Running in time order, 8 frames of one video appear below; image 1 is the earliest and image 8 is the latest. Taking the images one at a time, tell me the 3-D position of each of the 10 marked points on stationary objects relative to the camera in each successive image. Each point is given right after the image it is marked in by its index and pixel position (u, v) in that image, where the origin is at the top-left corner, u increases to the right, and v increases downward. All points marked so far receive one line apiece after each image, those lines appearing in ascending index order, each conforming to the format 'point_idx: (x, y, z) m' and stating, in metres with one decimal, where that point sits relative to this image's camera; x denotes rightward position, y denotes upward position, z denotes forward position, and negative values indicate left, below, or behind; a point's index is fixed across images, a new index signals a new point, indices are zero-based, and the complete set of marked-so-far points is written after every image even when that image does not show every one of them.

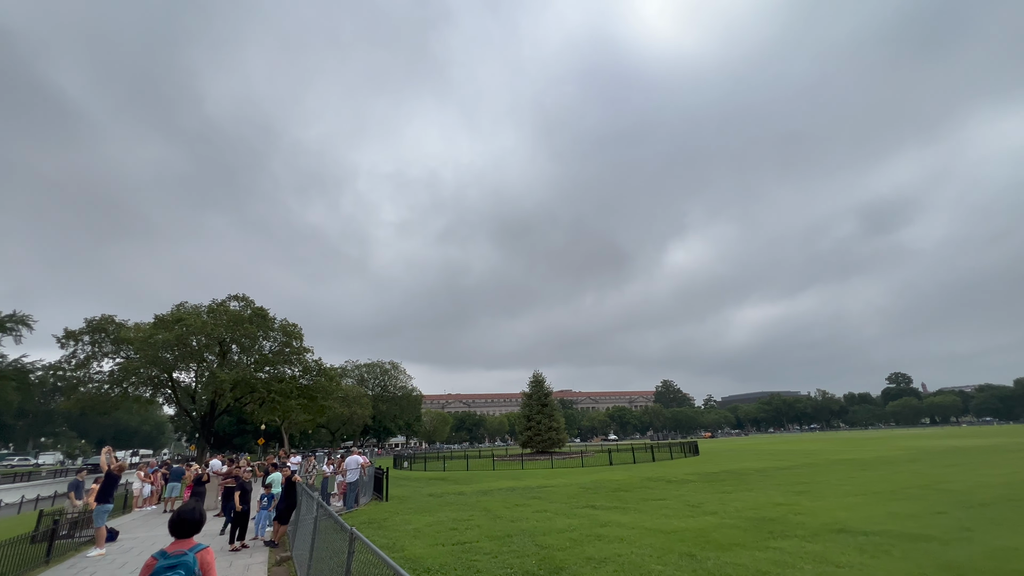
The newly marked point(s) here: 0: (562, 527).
0: (+1.4, -6.4, +12.1) m
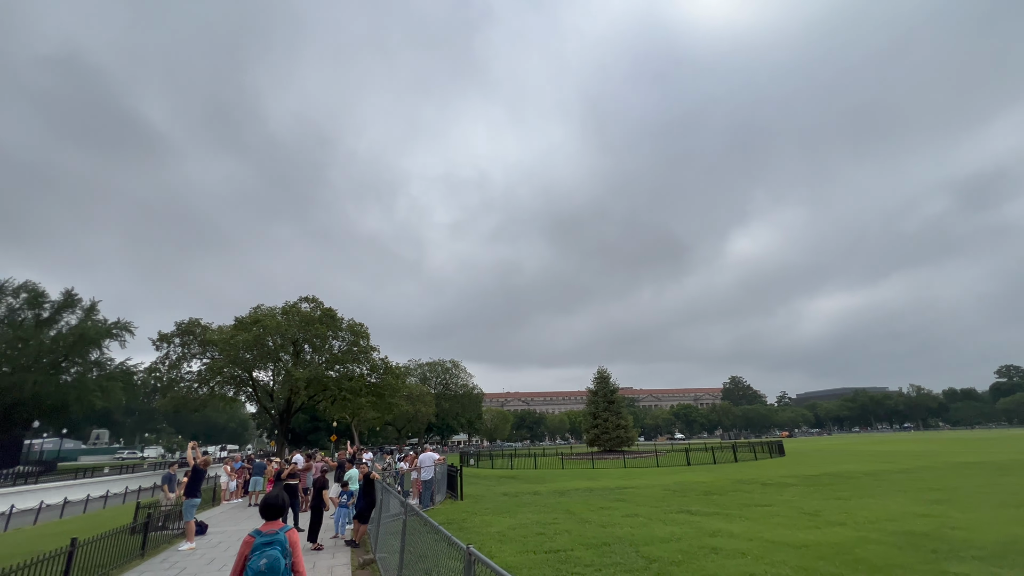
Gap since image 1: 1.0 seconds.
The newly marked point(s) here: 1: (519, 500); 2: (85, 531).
0: (+3.6, -5.9, +10.7) m
1: (+0.3, -8.4, +17.9) m
2: (-13.7, -7.8, +14.5) m
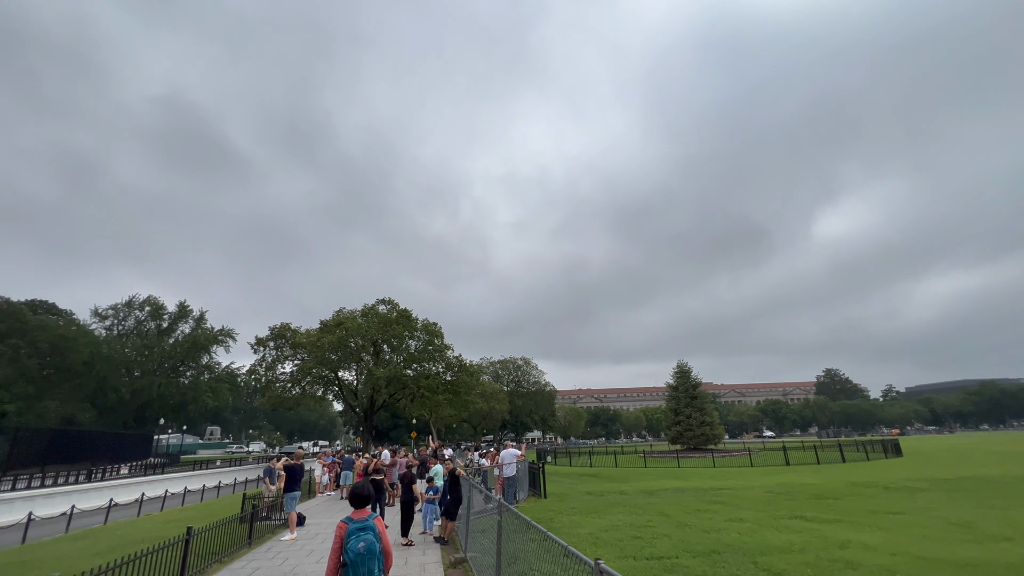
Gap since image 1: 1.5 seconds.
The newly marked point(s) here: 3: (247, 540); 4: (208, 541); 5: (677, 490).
0: (+5.7, -5.4, +9.5) m
1: (+3.5, -8.0, +17.0) m
2: (-10.8, -8.1, +15.7) m
3: (-6.7, -6.4, +11.5) m
4: (-6.3, -5.3, +9.5) m
5: (+6.9, -8.5, +18.9) m
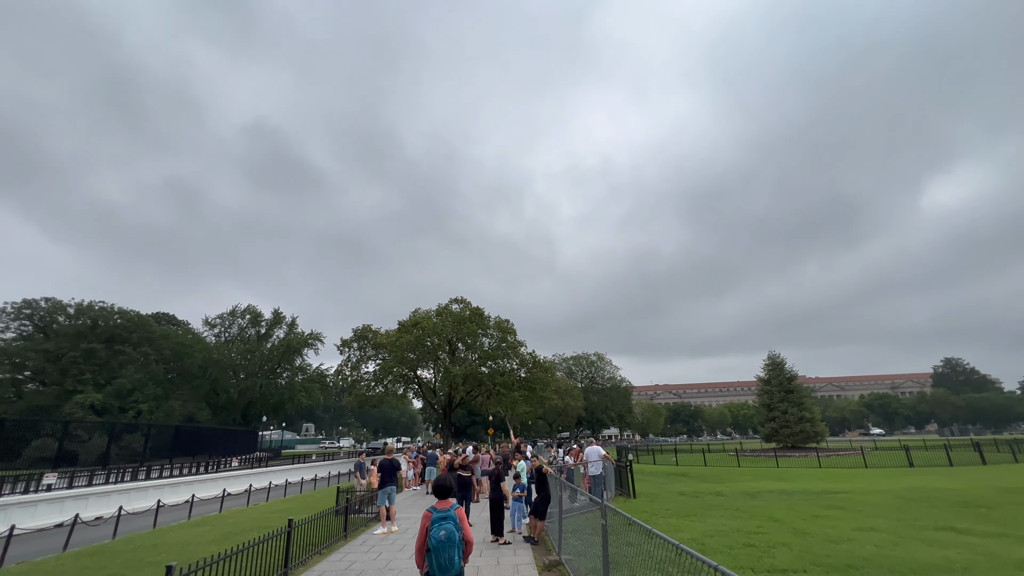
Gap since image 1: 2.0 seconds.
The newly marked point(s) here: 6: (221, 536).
0: (+7.5, -4.8, +7.9) m
1: (+6.6, -7.4, +15.8) m
2: (-7.7, -8.2, +16.6) m
3: (-4.4, -6.4, +11.8) m
4: (-4.3, -5.3, +9.8) m
5: (+10.3, -7.7, +17.1) m
6: (-7.8, -6.6, +12.1) m
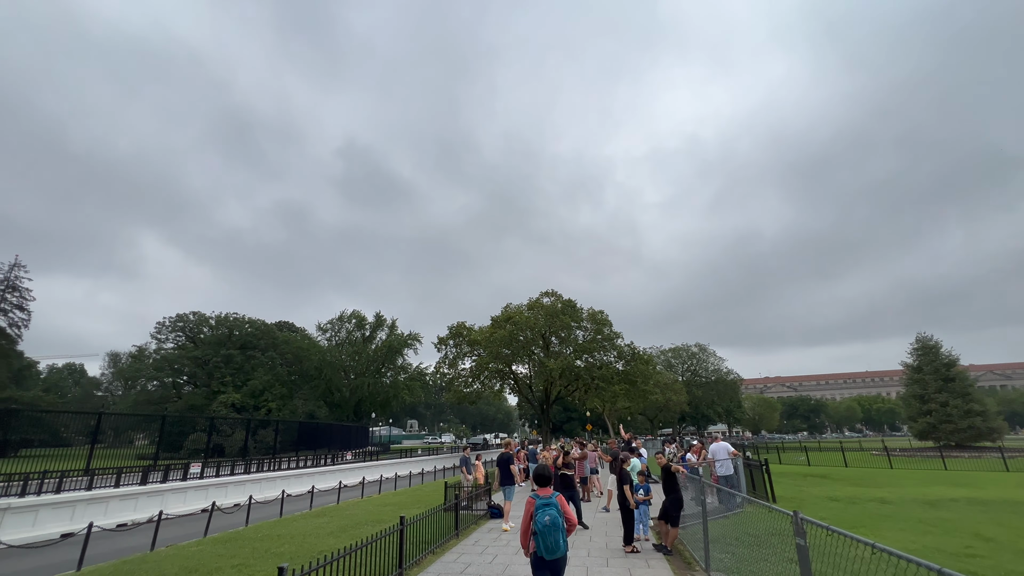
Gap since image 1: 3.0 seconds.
0: (+9.4, -3.8, +5.2) m
1: (+10.2, -6.4, +13.1) m
2: (-3.7, -7.9, +16.6) m
3: (-1.4, -6.0, +11.2) m
4: (-1.8, -4.9, +9.3) m
5: (+14.0, -6.5, +13.7) m
6: (-4.6, -6.5, +12.2) m
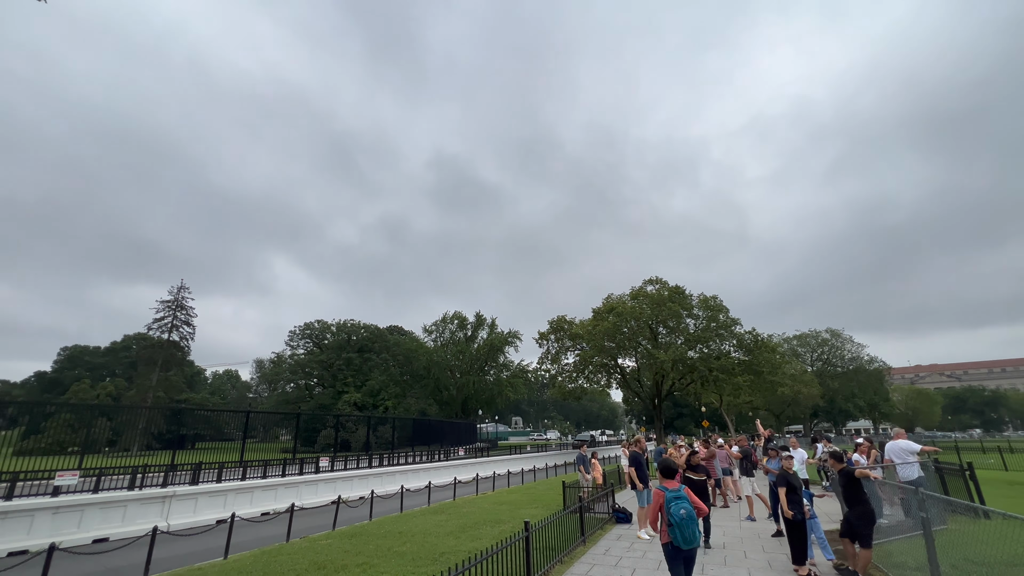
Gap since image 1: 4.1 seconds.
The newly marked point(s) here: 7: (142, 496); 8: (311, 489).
0: (+10.7, -2.8, +2.0) m
1: (+13.3, -5.2, +9.5) m
2: (+0.6, -7.5, +15.9) m
3: (+1.5, -5.6, +10.2) m
4: (+0.7, -4.5, +8.3) m
5: (+17.1, -5.0, +9.4) m
6: (-1.4, -6.2, +11.8) m
7: (-10.4, -5.9, +12.8) m
8: (-8.0, -8.0, +18.0) m
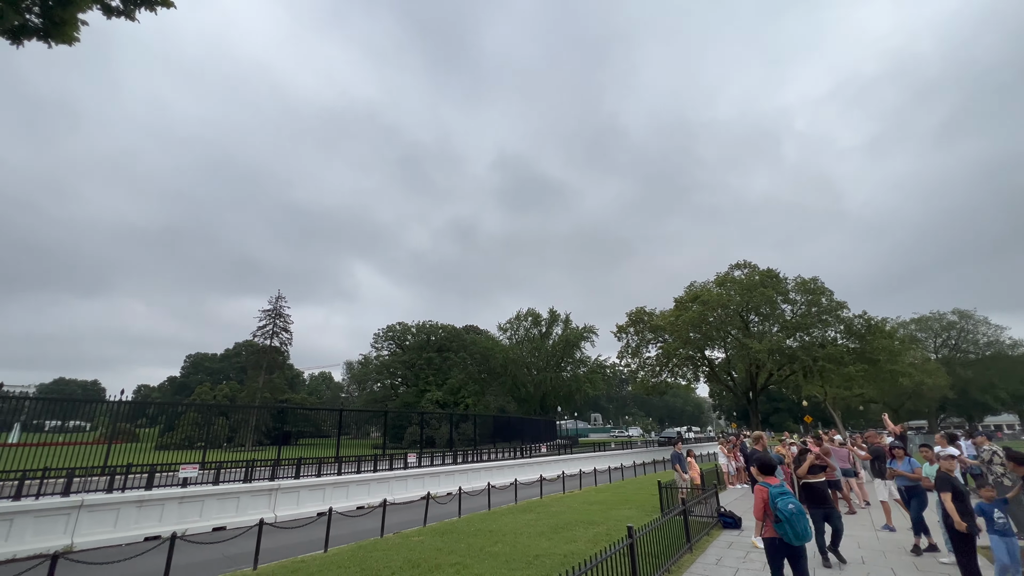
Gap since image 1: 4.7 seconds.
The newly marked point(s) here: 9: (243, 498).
0: (+11.2, -2.0, -0.3) m
1: (+15.0, -4.2, +6.7) m
2: (+3.6, -7.1, +15.0) m
3: (+3.5, -5.2, +9.2) m
4: (+2.4, -4.2, +7.5) m
5: (+18.8, -3.8, +6.0) m
6: (+0.9, -5.9, +11.2) m
7: (-7.9, -6.1, +13.7) m
8: (-4.5, -8.0, +18.4) m
9: (-8.0, -6.3, +13.5) m
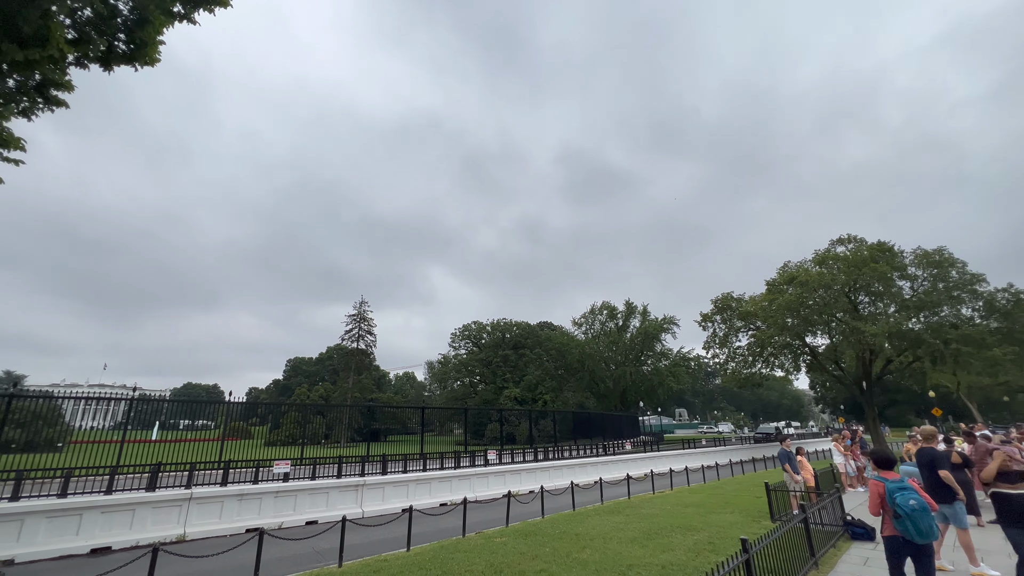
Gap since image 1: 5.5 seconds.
0: (+11.0, -1.1, -2.8) m
1: (+16.0, -3.1, +3.6) m
2: (+6.2, -6.5, +13.5) m
3: (+5.1, -4.6, +7.8) m
4: (+3.7, -3.8, +6.3) m
5: (+19.6, -2.5, +2.2) m
6: (+2.9, -5.5, +10.3) m
7: (-5.3, -6.1, +14.0) m
8: (-1.2, -7.8, +18.2) m
9: (-5.5, -6.3, +13.9) m
